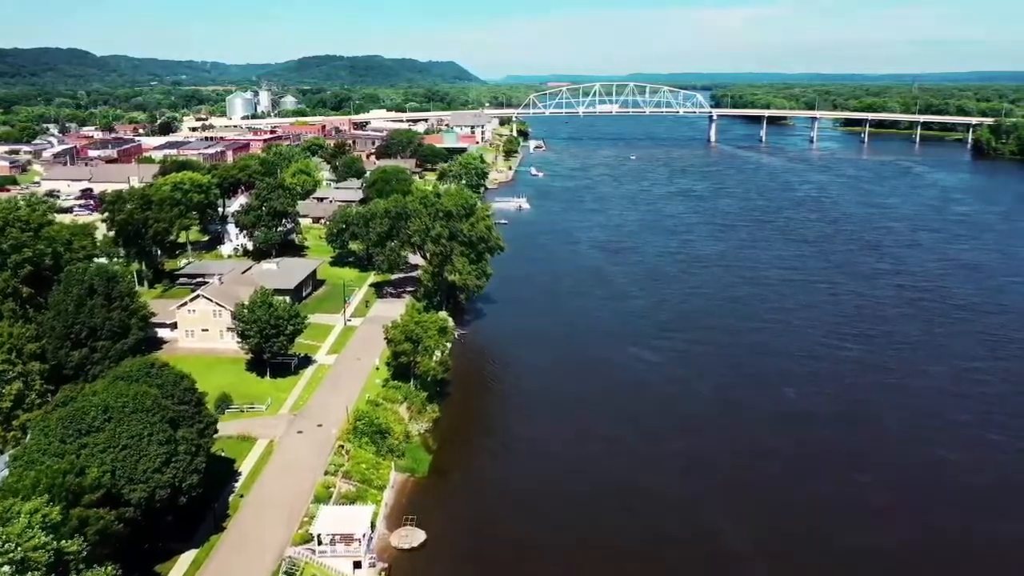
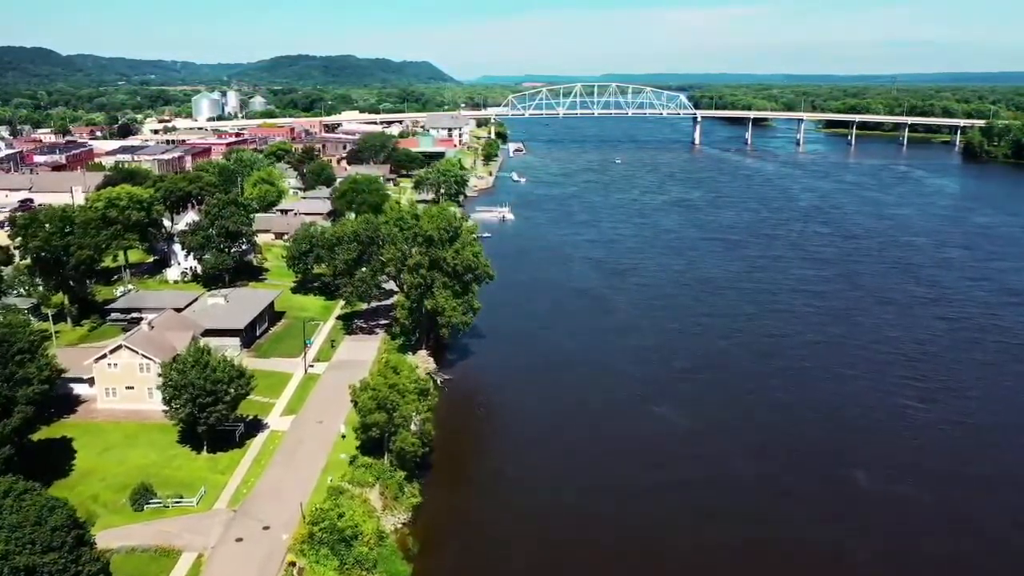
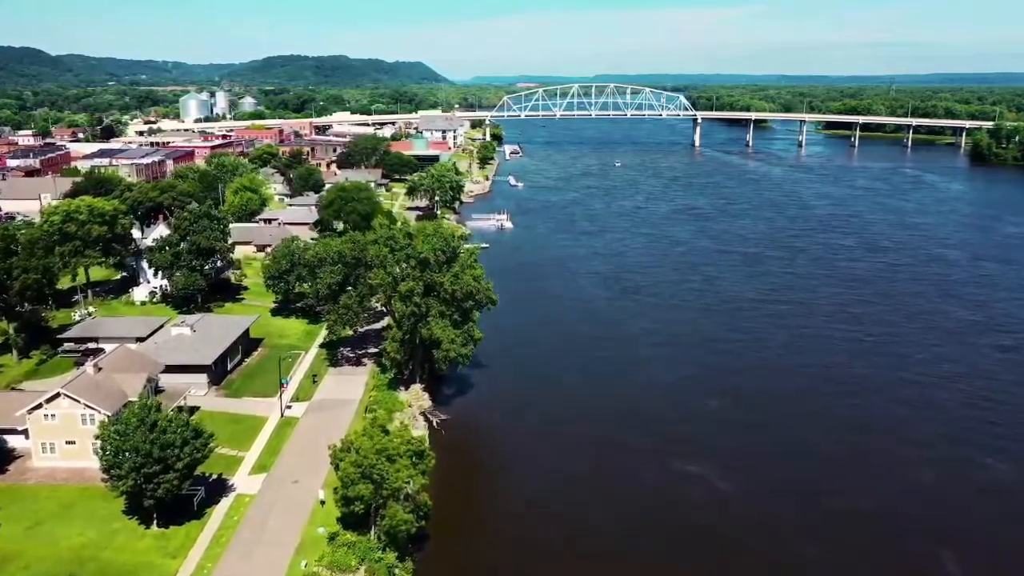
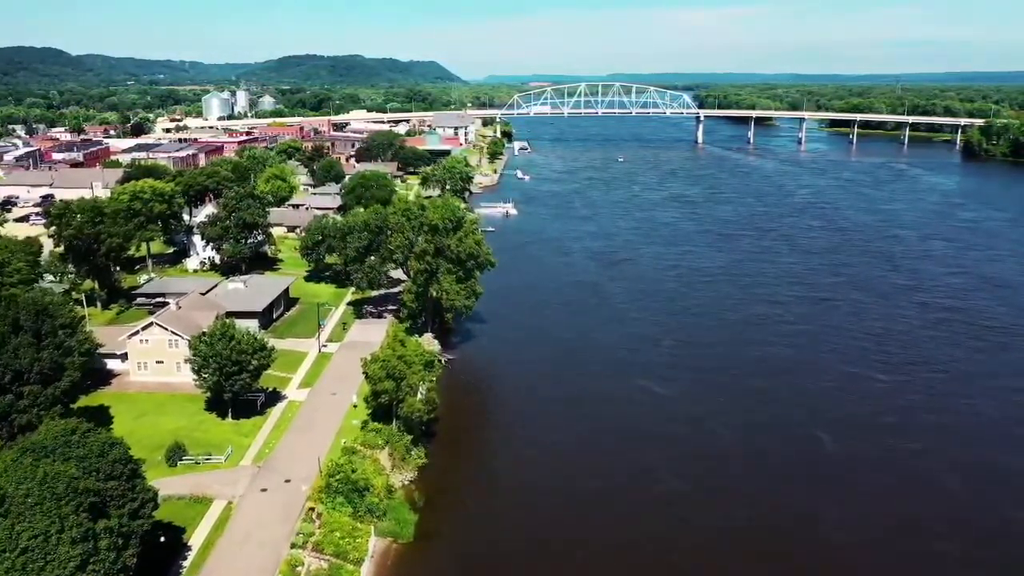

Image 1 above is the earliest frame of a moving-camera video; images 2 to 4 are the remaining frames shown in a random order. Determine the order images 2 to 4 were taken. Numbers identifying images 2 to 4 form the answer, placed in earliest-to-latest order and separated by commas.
4, 2, 3
